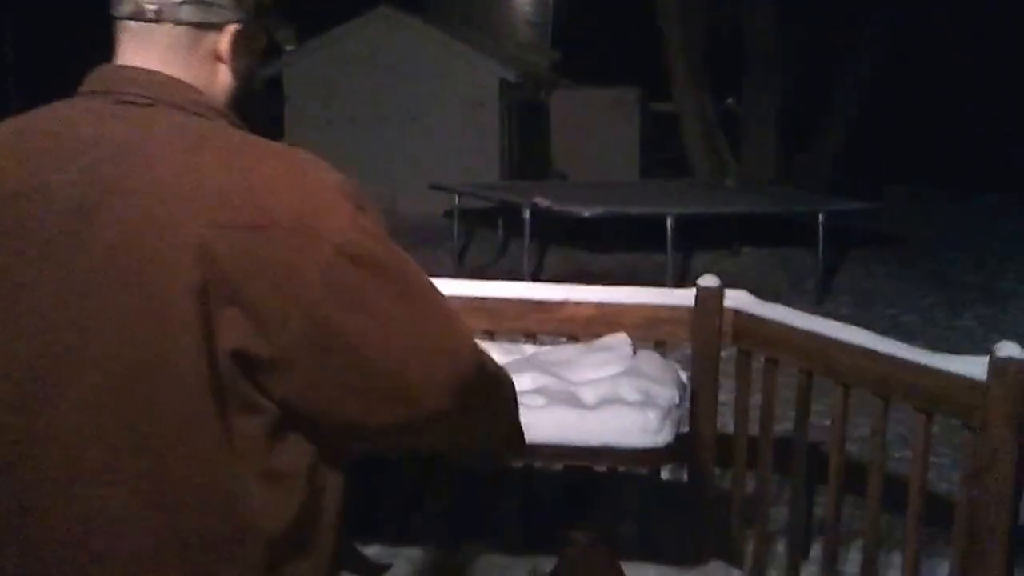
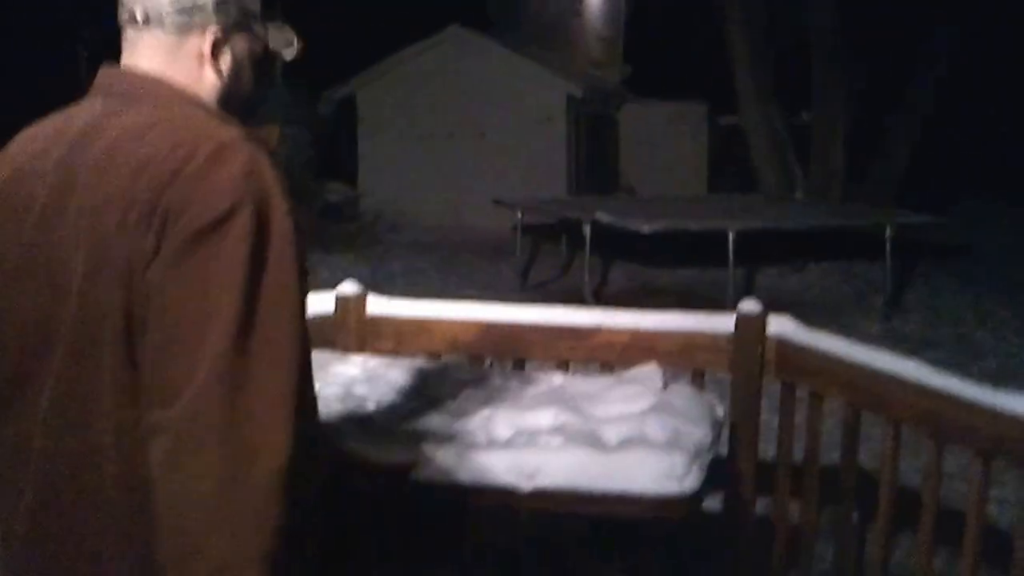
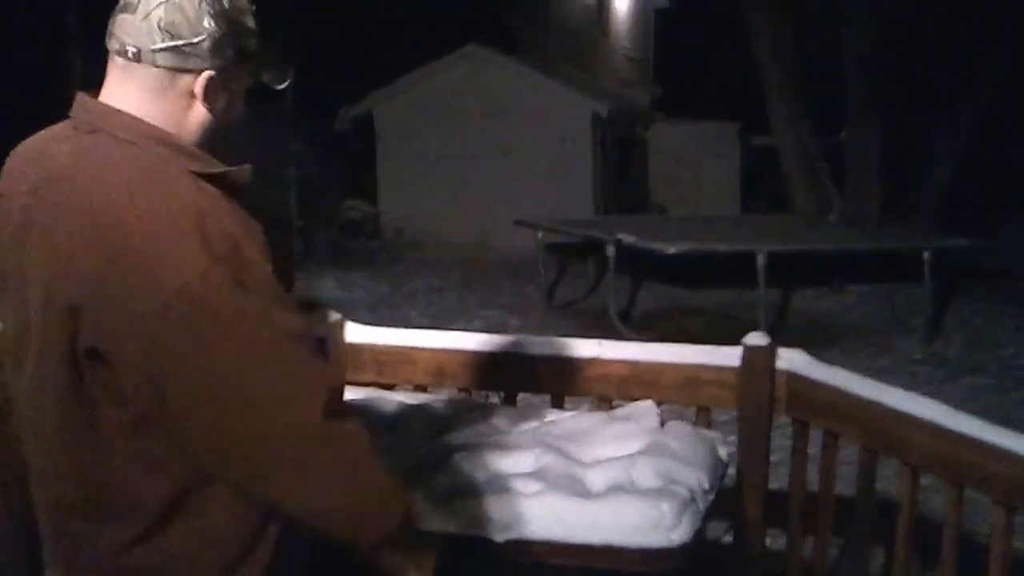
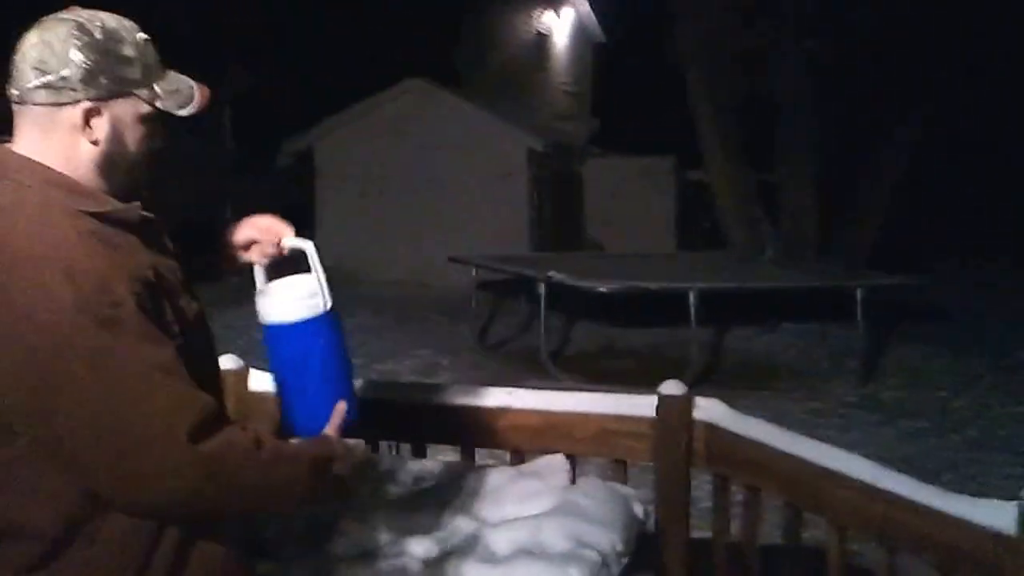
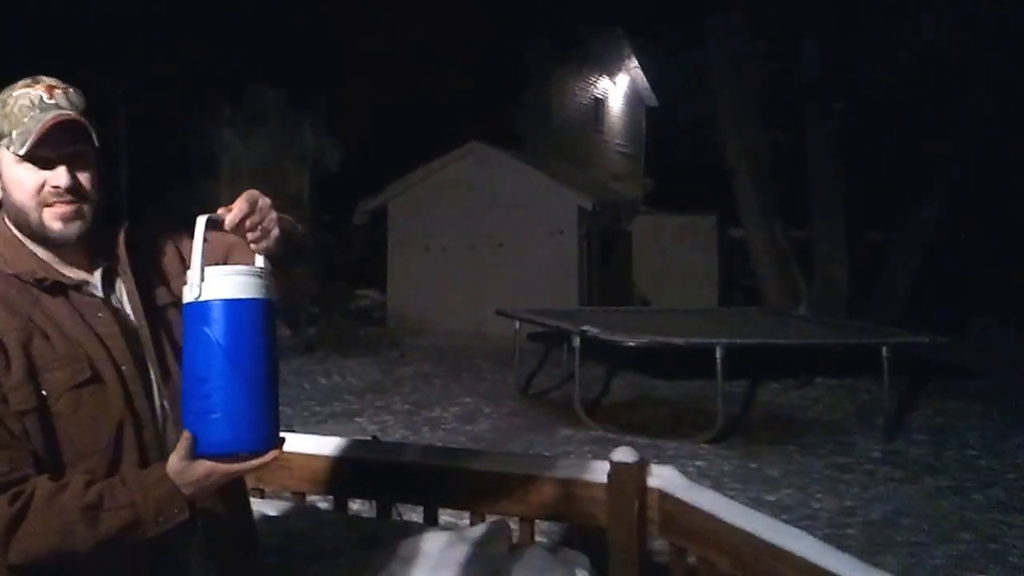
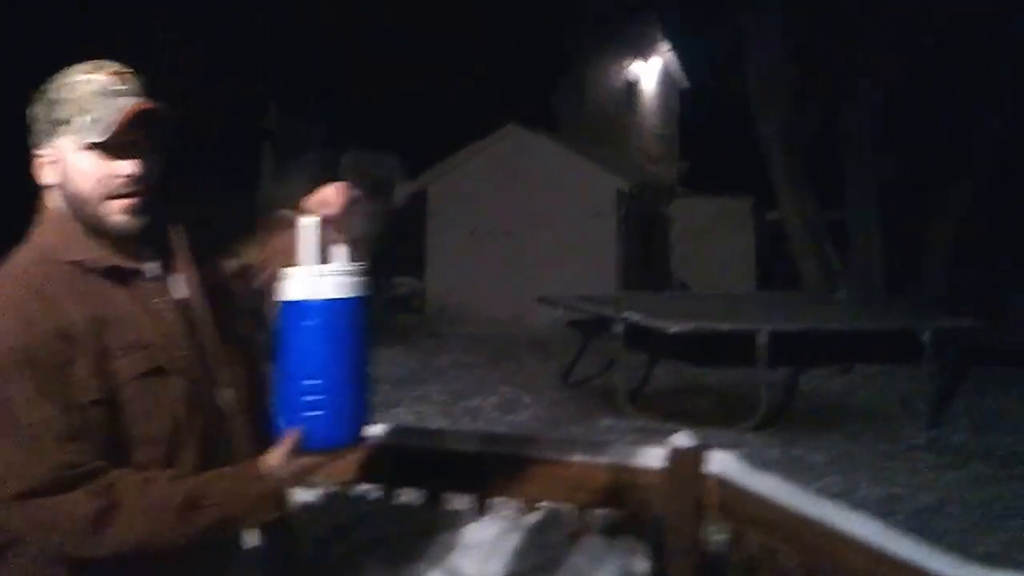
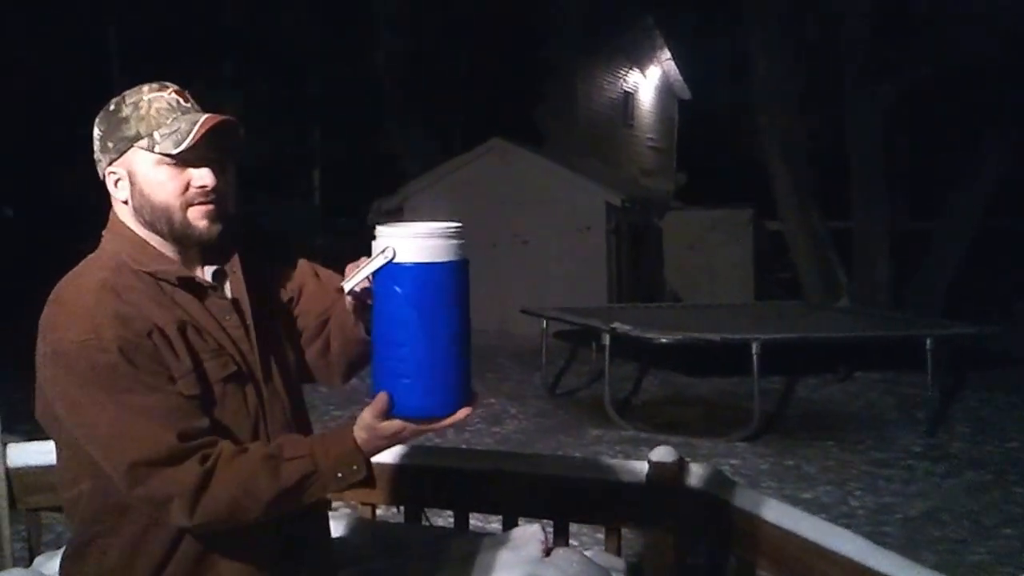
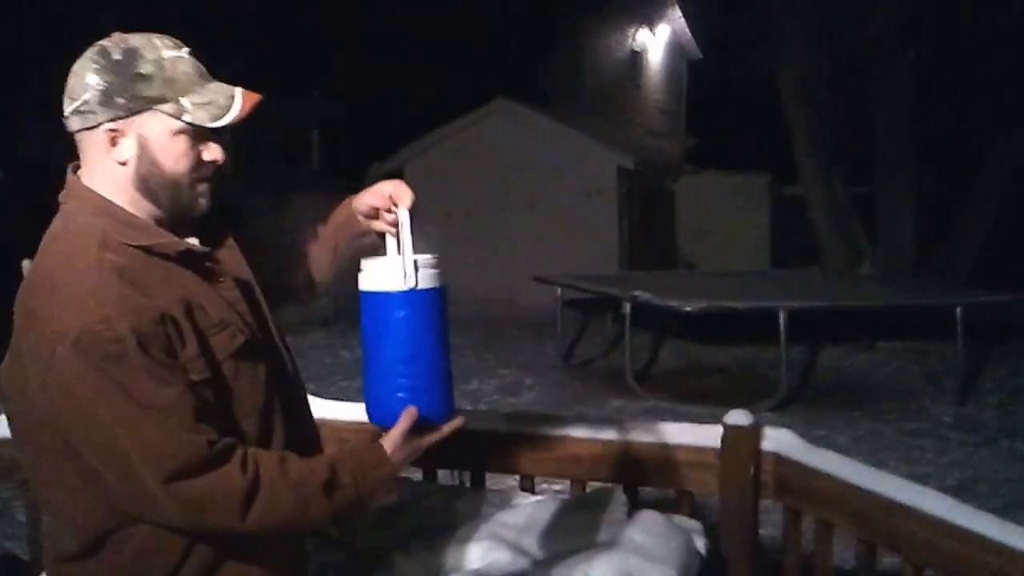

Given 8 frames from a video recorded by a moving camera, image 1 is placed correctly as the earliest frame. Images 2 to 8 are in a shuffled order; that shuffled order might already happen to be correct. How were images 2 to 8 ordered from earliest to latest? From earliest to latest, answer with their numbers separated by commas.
2, 3, 4, 8, 6, 5, 7
